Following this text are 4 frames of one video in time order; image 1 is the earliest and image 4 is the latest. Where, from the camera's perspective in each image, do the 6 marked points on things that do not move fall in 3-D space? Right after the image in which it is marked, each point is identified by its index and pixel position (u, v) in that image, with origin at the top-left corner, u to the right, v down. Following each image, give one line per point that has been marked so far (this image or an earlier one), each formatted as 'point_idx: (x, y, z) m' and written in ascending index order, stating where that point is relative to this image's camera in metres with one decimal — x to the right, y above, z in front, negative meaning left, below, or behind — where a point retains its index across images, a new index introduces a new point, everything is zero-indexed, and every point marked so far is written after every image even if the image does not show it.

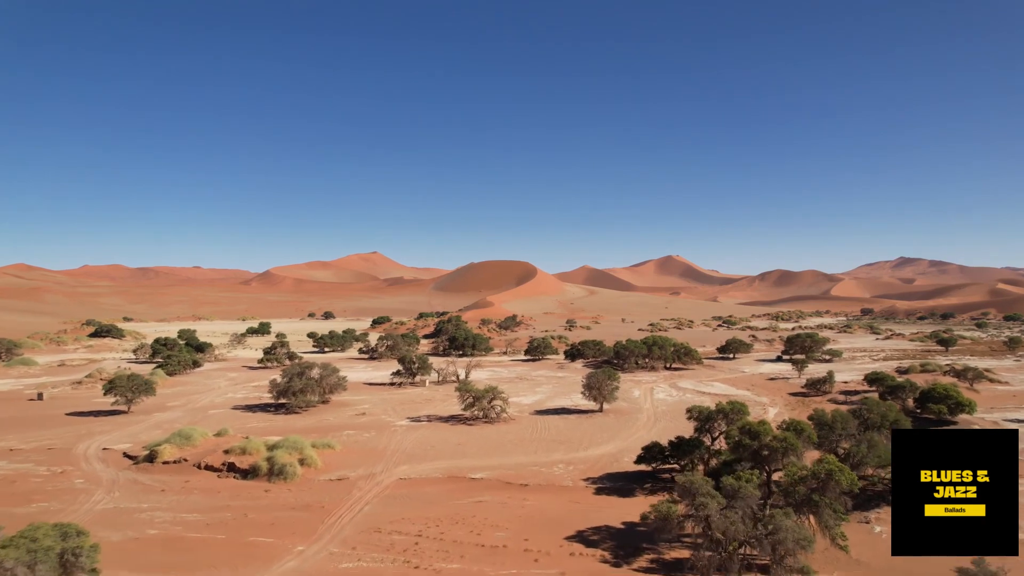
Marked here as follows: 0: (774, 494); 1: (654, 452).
0: (+5.4, -4.2, +9.7) m
1: (+4.2, -4.8, +14.0) m
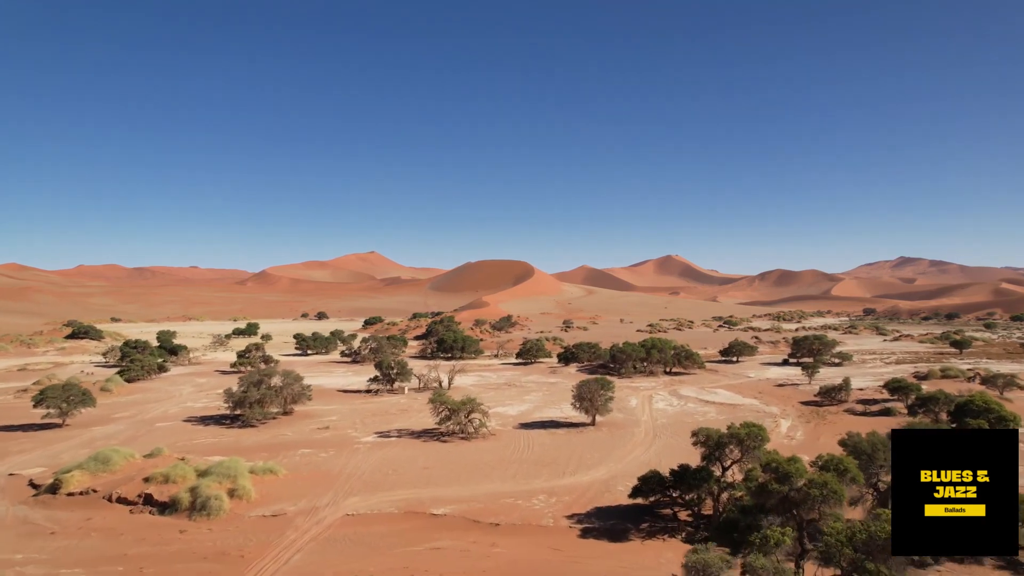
0: (+4.6, -4.2, +7.4) m
1: (+3.4, -4.7, +11.7) m
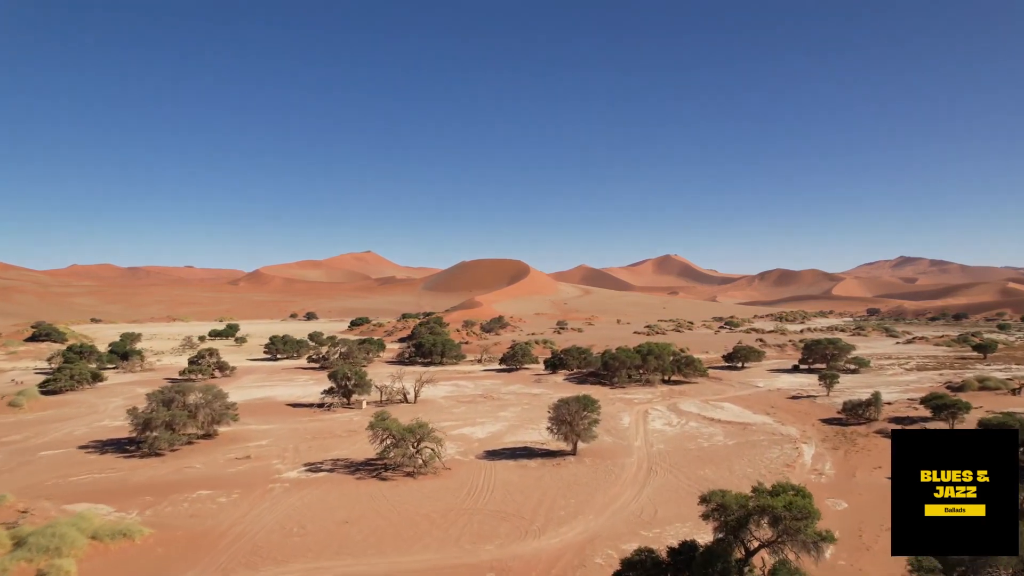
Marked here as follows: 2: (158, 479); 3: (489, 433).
0: (+3.4, -4.1, +3.7) m
1: (+2.2, -4.7, +8.0) m
2: (-10.6, -5.7, +14.4) m
3: (-0.9, -5.8, +19.4) m
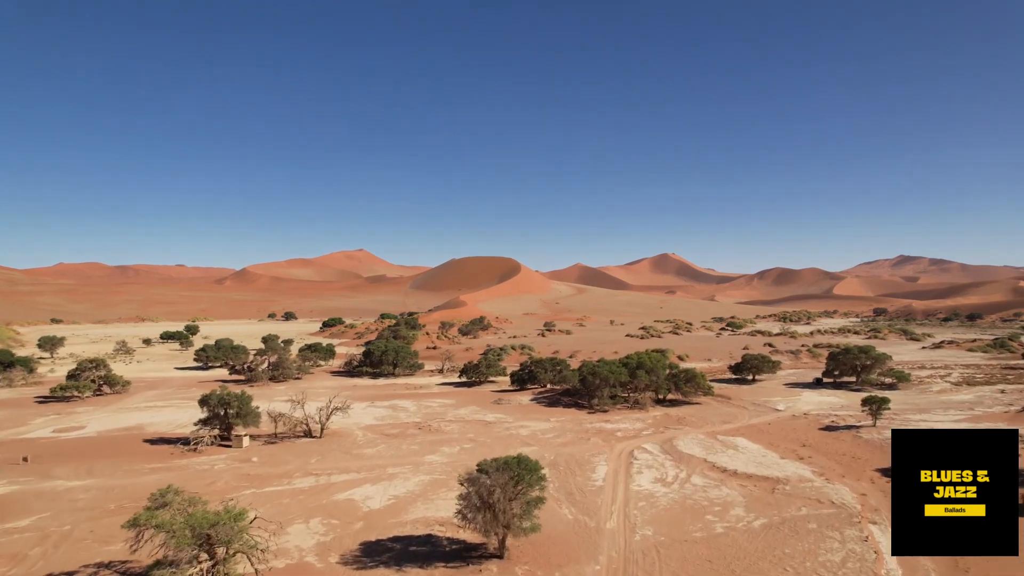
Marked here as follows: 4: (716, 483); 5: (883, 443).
0: (+1.1, -3.9, -2.8) m
1: (-0.1, -4.5, +1.5) m
2: (-12.9, -5.5, +7.9) m
3: (-3.2, -5.6, +13.0) m
4: (+5.9, -5.6, +13.7) m
5: (+13.0, -5.5, +16.8) m
